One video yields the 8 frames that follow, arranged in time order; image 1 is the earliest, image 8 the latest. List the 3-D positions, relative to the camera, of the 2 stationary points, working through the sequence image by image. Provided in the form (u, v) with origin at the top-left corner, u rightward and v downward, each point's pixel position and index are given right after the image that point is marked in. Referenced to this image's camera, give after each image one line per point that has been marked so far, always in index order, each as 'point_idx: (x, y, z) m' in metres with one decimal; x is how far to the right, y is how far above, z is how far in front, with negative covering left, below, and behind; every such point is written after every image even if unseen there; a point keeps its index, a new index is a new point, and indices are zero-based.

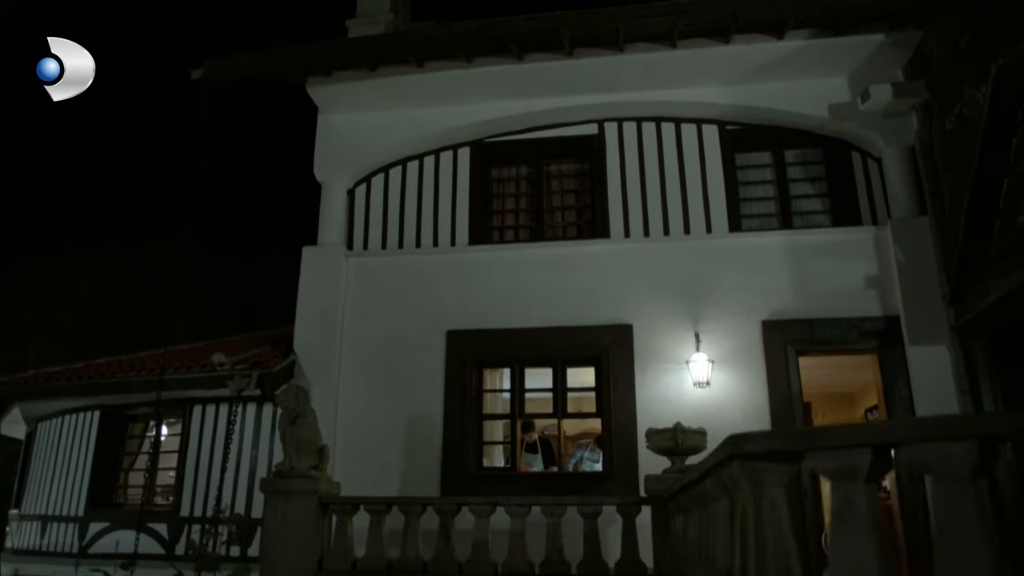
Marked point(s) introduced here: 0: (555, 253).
0: (+0.5, +0.4, +7.3) m
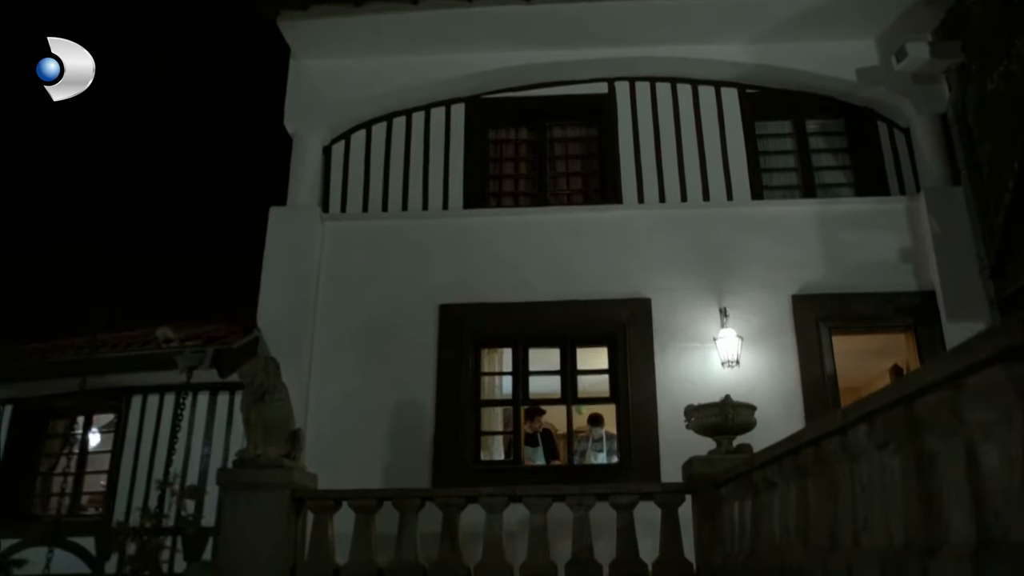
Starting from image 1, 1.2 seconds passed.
0: (+0.5, +0.7, +6.5) m
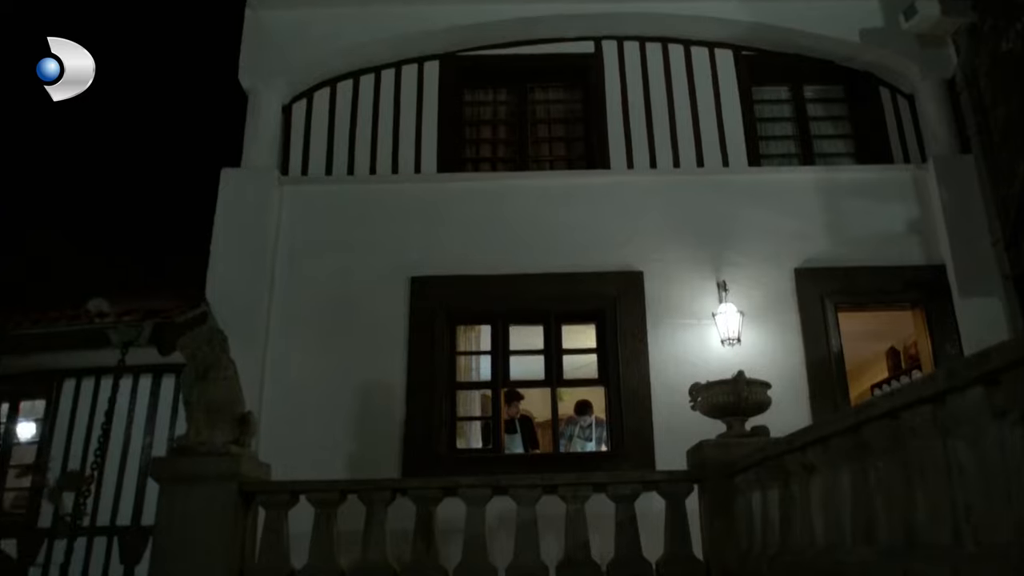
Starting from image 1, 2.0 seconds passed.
0: (+0.3, +0.9, +6.0) m
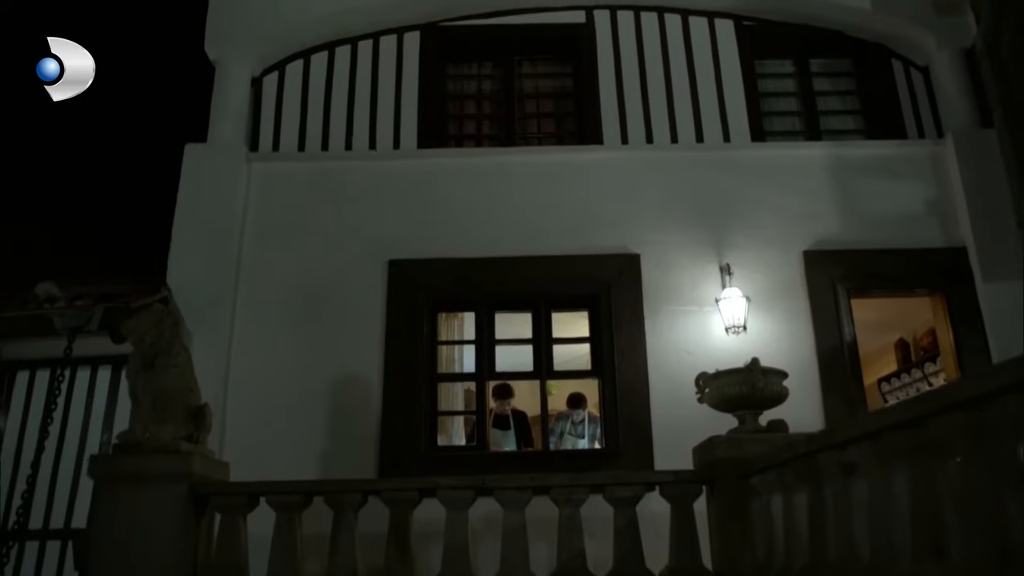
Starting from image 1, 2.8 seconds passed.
0: (+0.2, +1.0, +5.5) m
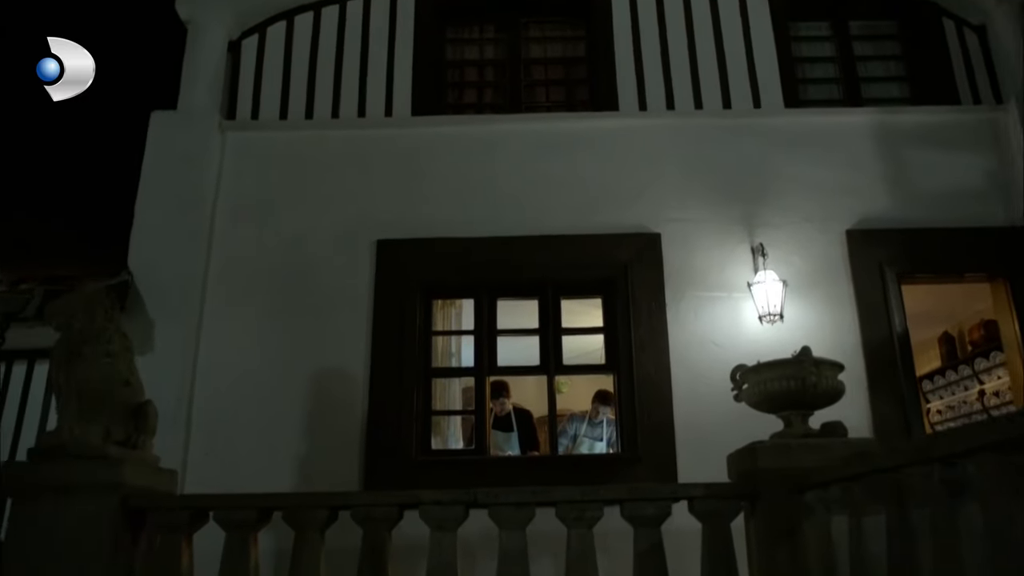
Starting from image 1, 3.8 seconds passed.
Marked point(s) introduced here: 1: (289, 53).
0: (+0.2, +1.1, +4.9) m
1: (-1.7, +1.8, +5.3) m
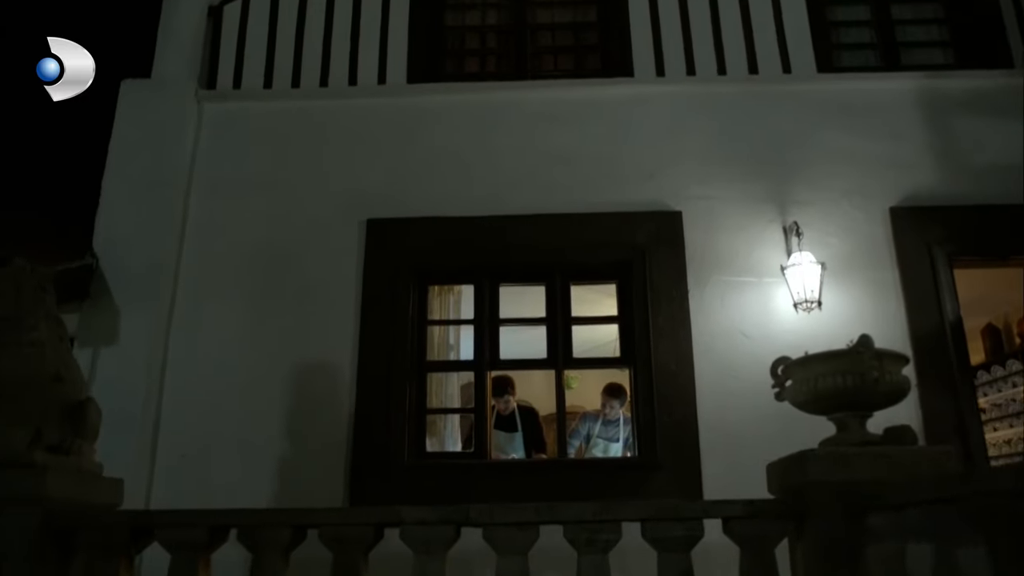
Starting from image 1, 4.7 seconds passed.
0: (+0.2, +1.2, +4.5) m
1: (-1.7, +1.9, +4.8) m
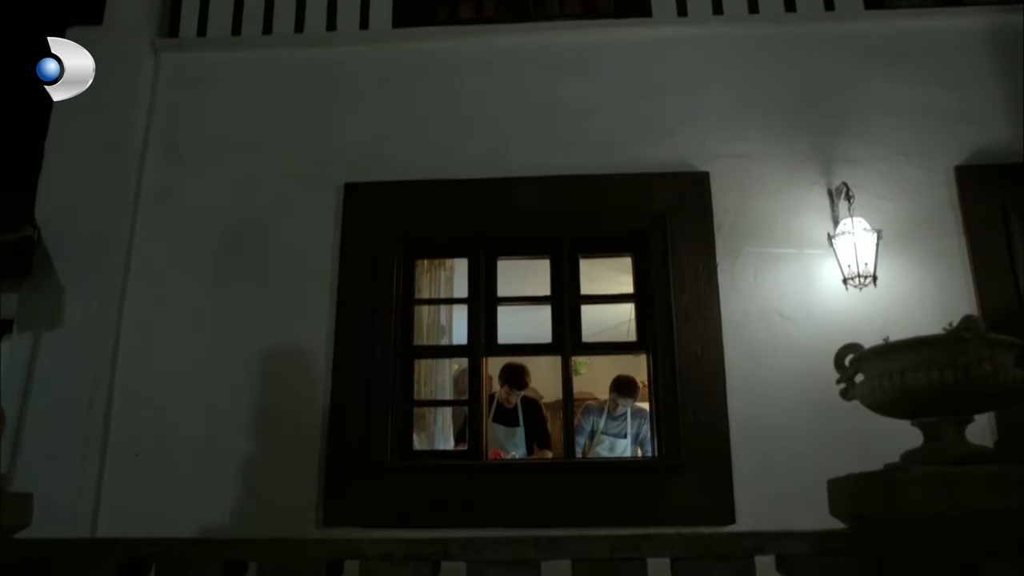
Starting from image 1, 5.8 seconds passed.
0: (+0.3, +1.4, +3.9) m
1: (-1.7, +2.1, +4.3) m
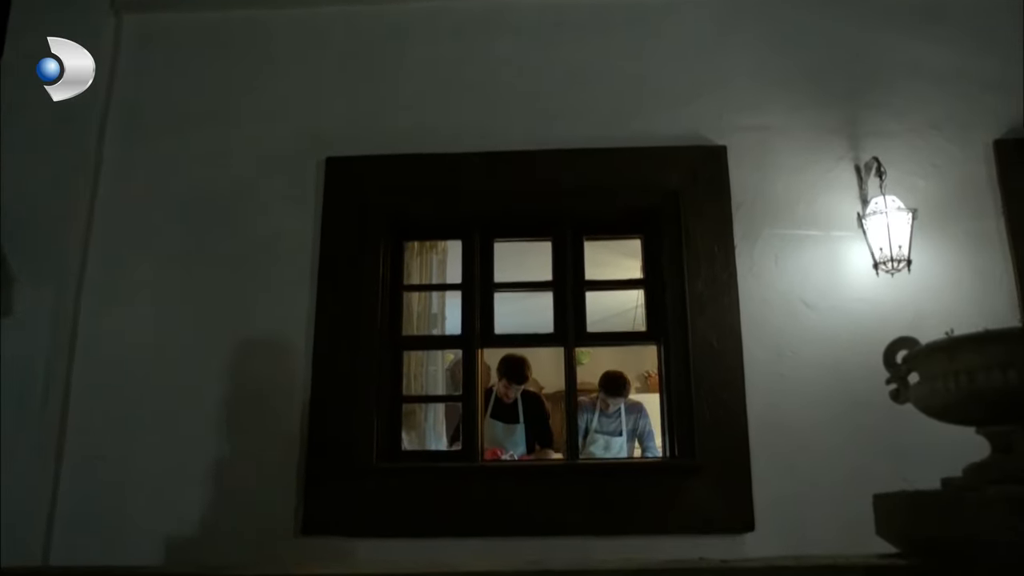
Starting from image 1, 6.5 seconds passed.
0: (+0.2, +1.4, +3.5) m
1: (-1.7, +2.2, +3.9) m
